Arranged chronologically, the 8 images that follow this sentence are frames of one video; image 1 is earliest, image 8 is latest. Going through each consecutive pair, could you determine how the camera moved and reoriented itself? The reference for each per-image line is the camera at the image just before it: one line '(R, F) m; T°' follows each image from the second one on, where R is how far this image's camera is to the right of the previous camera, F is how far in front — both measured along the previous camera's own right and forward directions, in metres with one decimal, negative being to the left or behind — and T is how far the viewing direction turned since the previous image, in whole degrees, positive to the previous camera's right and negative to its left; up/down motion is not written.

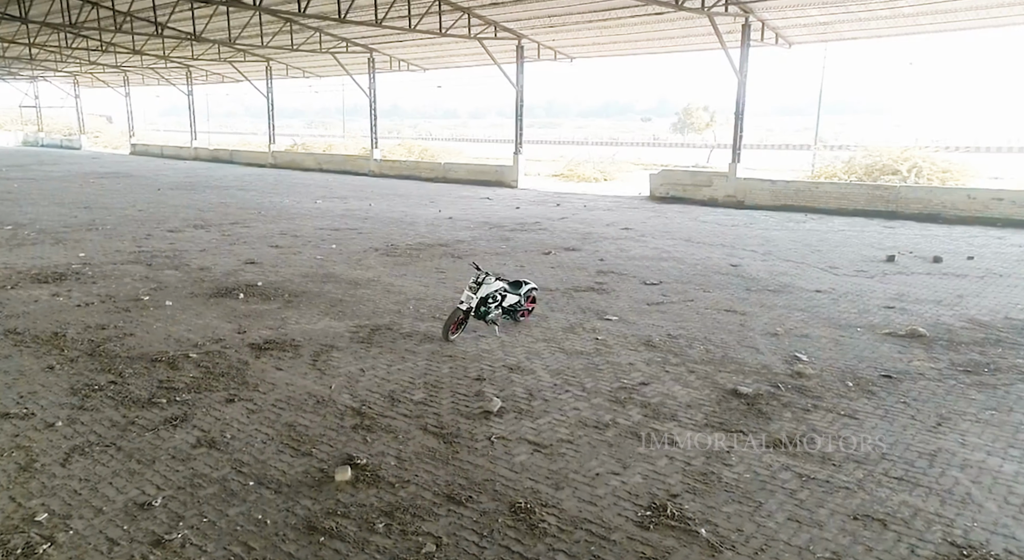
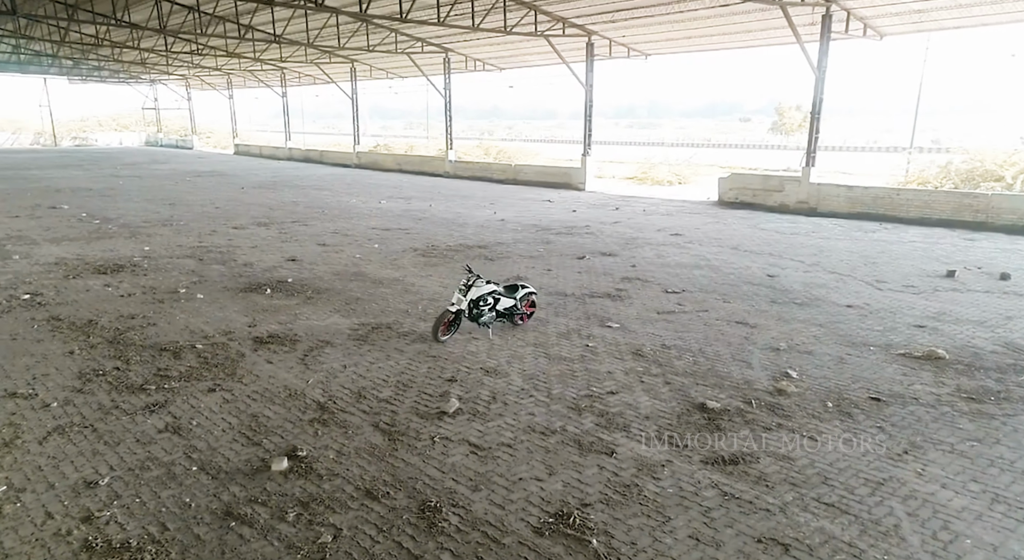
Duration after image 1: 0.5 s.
(+0.4, 0.0) m; -6°
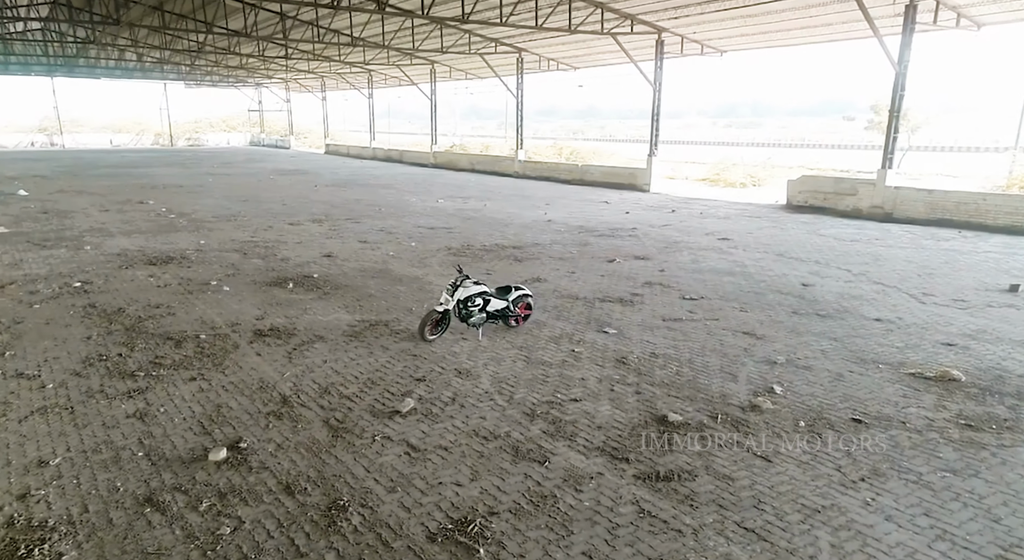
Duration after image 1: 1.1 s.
(+0.4, 0.0) m; -6°
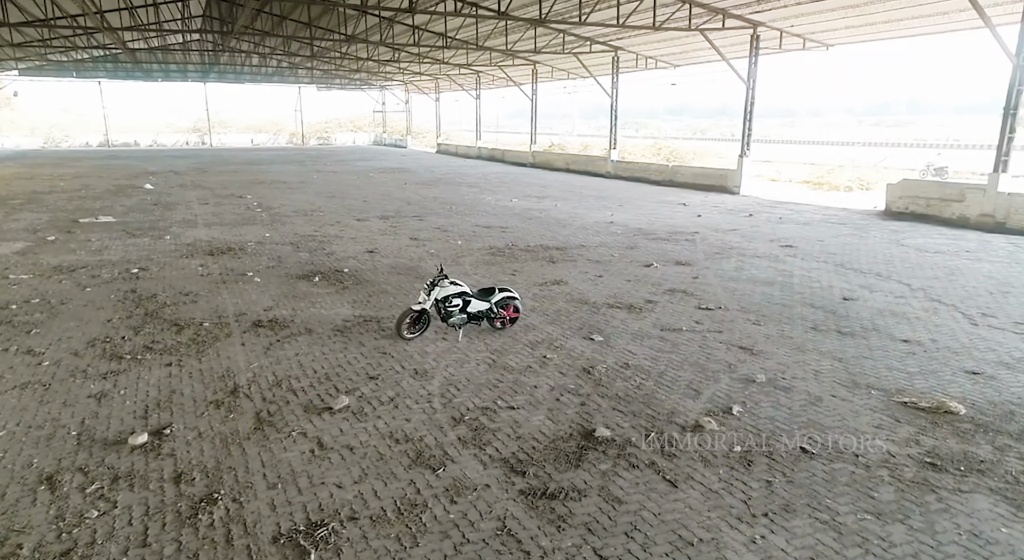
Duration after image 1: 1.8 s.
(+0.5, +0.1) m; -7°
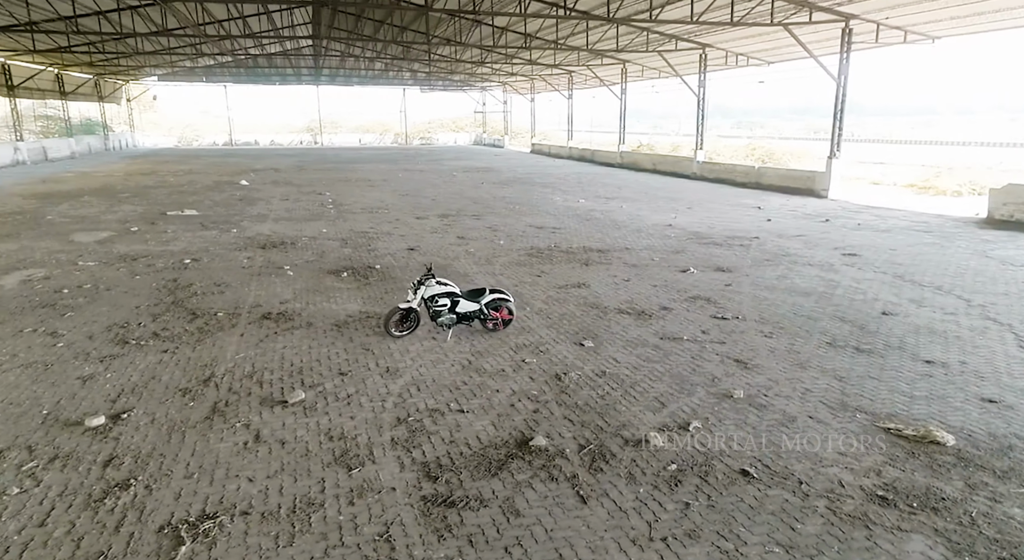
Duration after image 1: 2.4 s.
(+0.4, 0.0) m; -7°
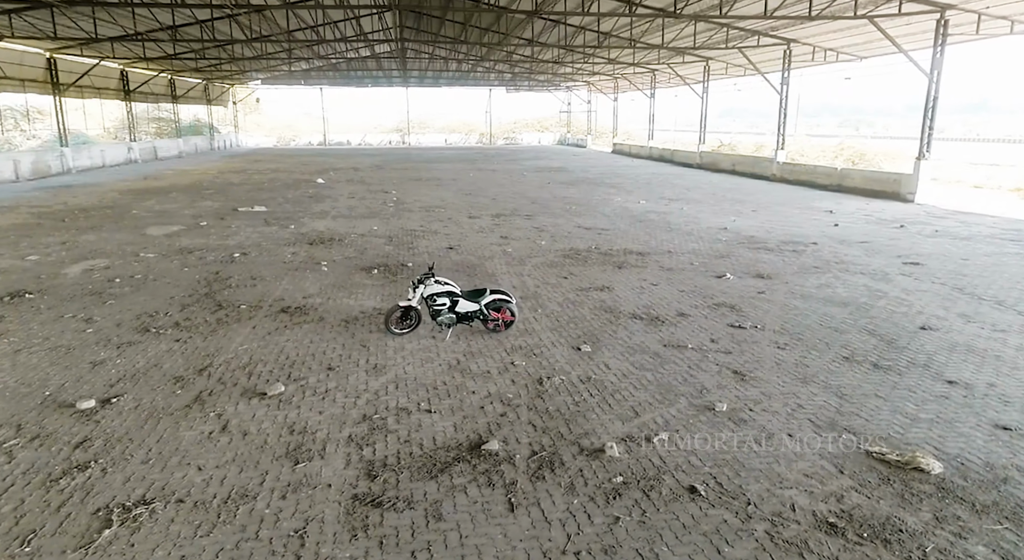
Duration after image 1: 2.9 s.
(+0.3, 0.0) m; -6°
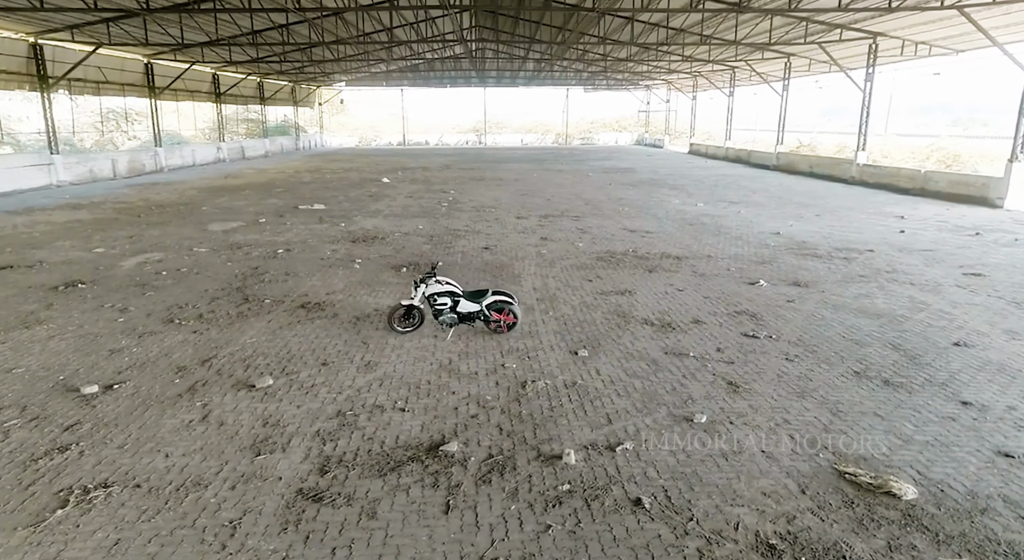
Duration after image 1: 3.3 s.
(+0.3, 0.0) m; -6°
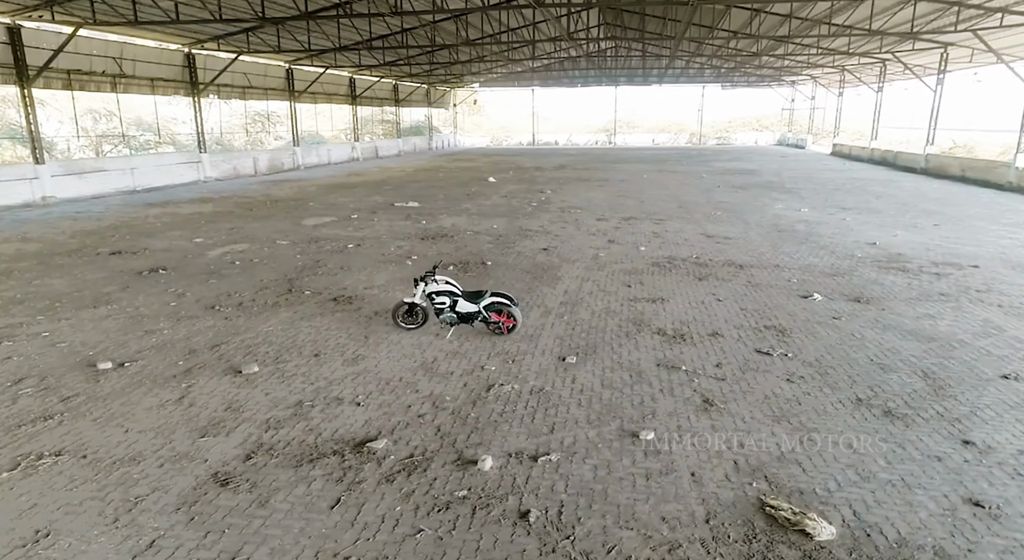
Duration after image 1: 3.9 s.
(+0.6, 0.0) m; -10°
